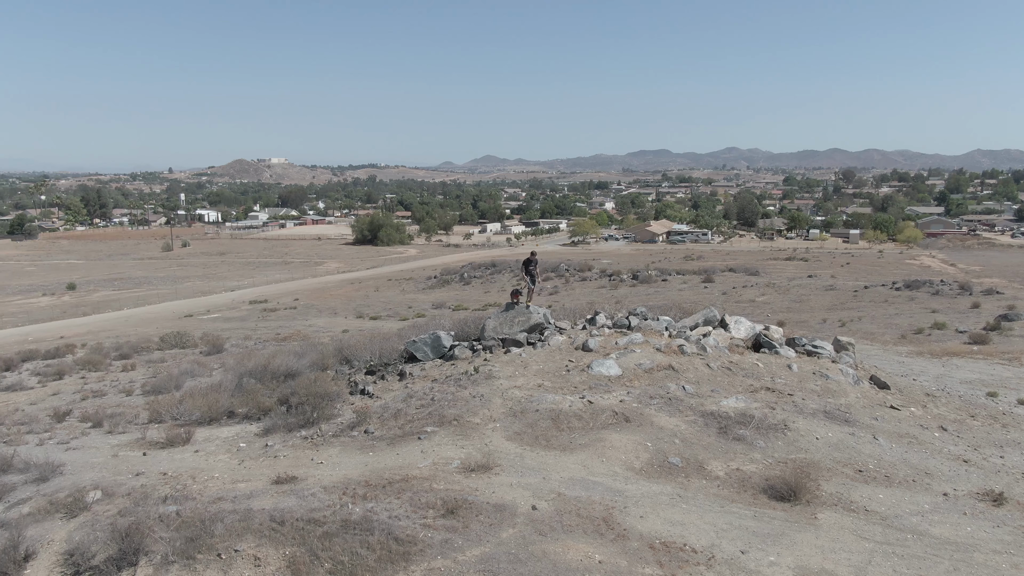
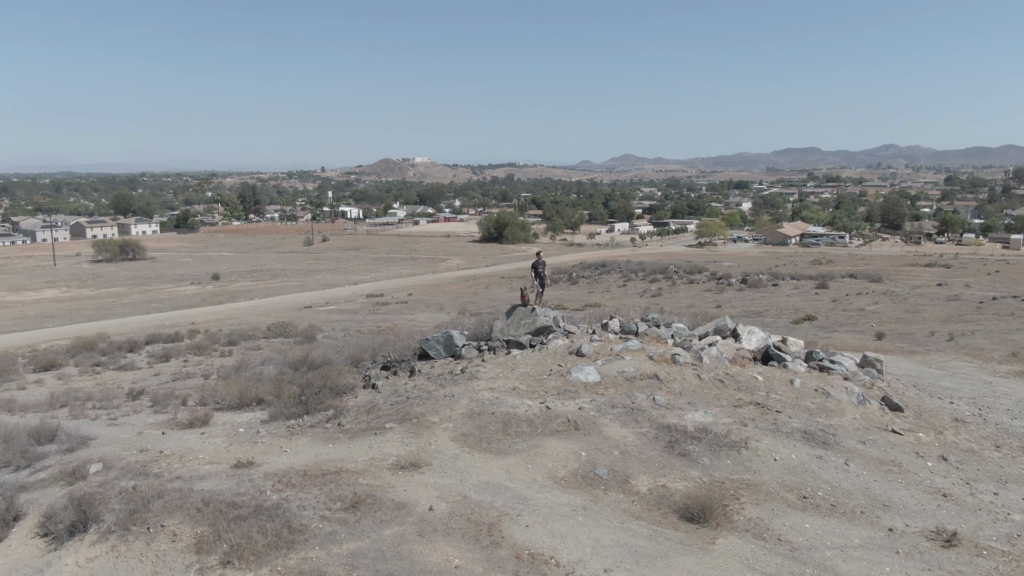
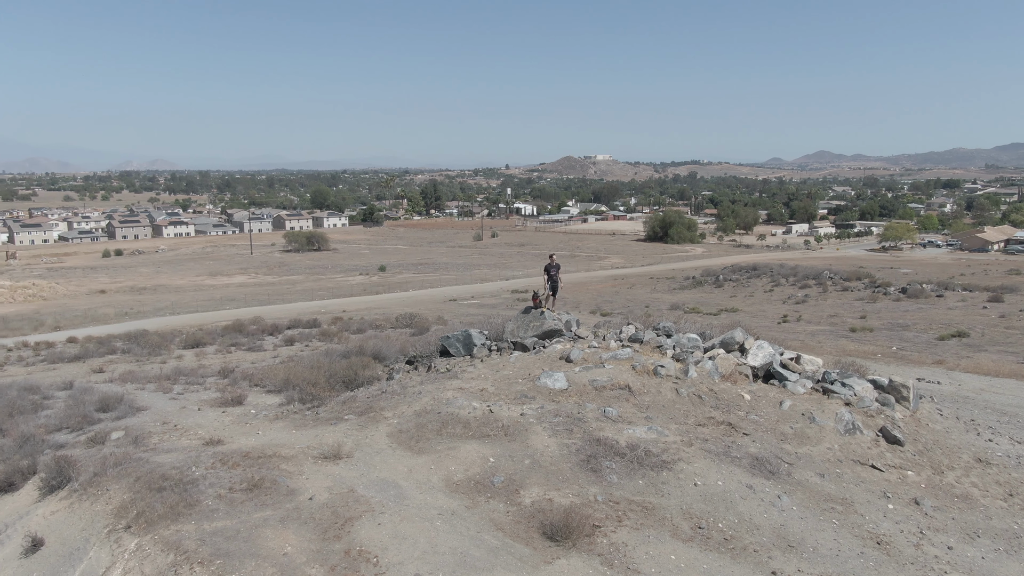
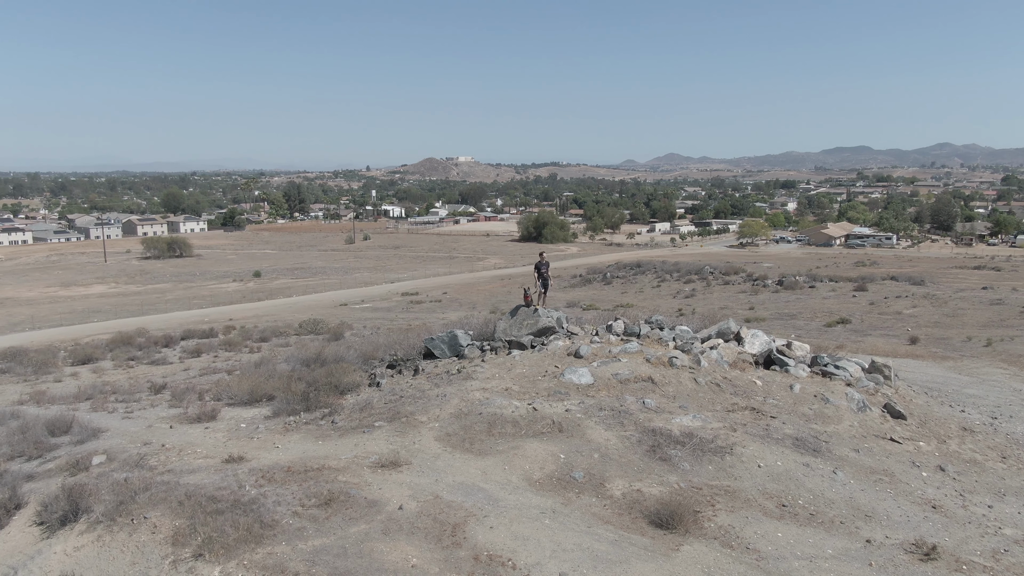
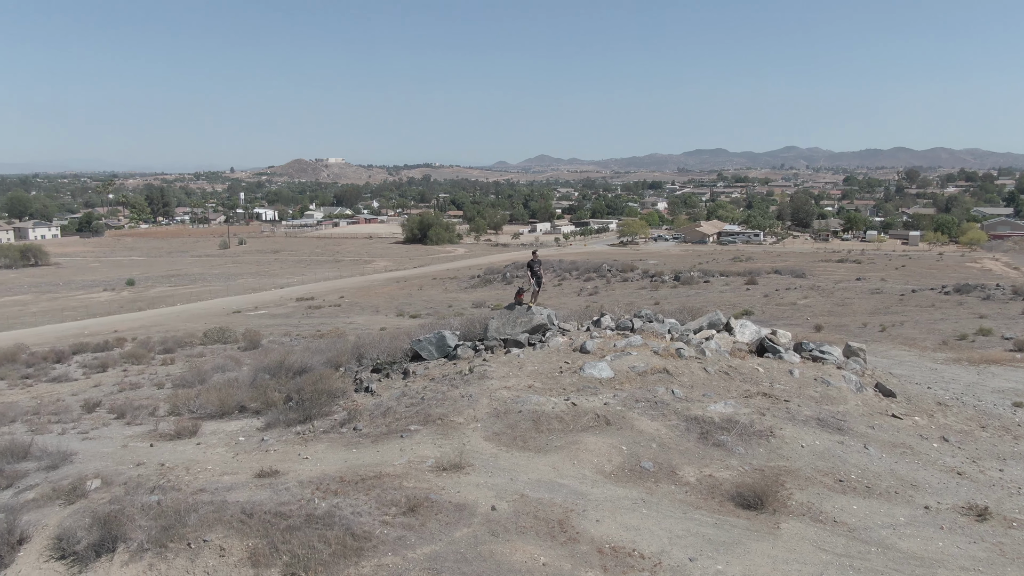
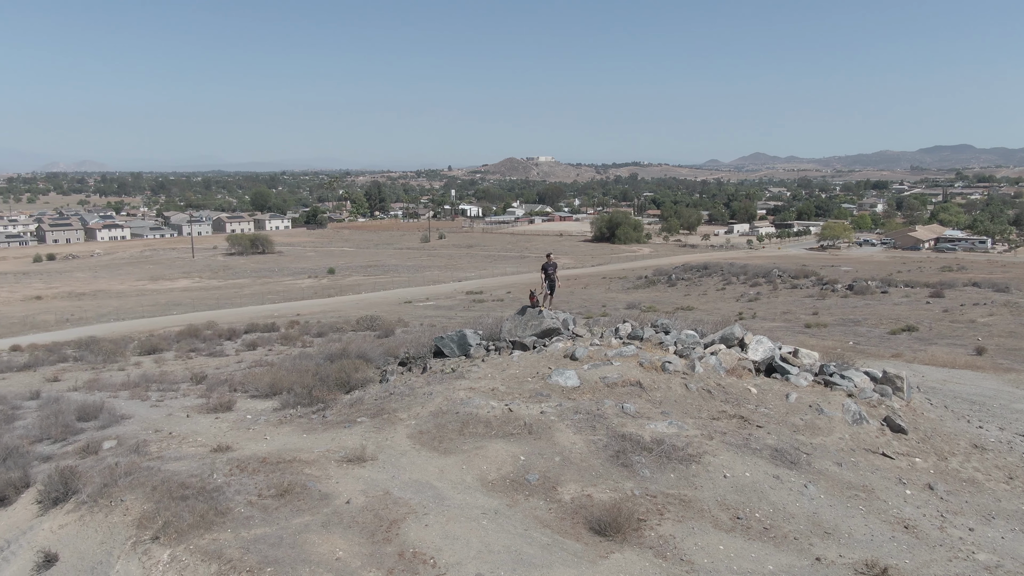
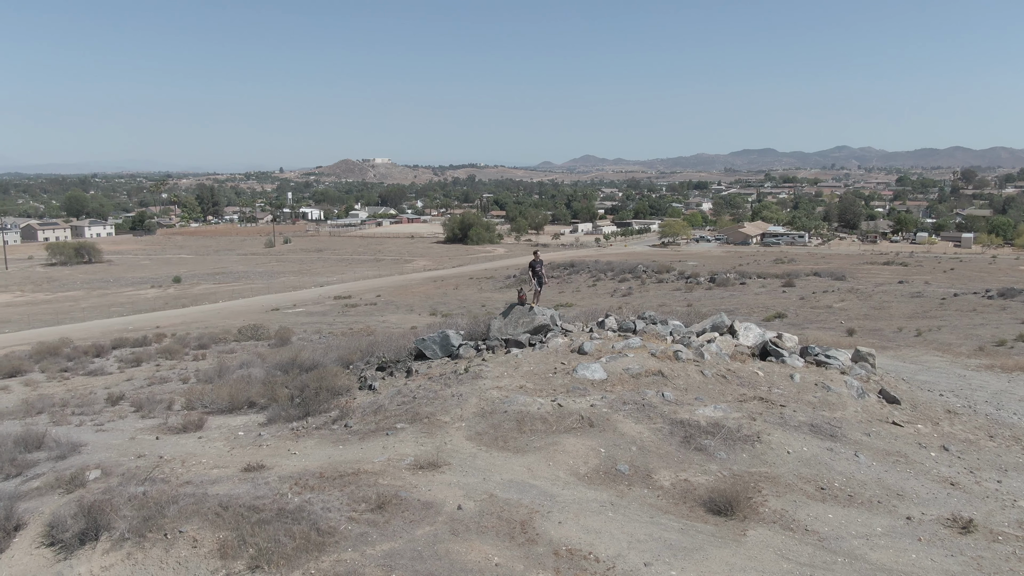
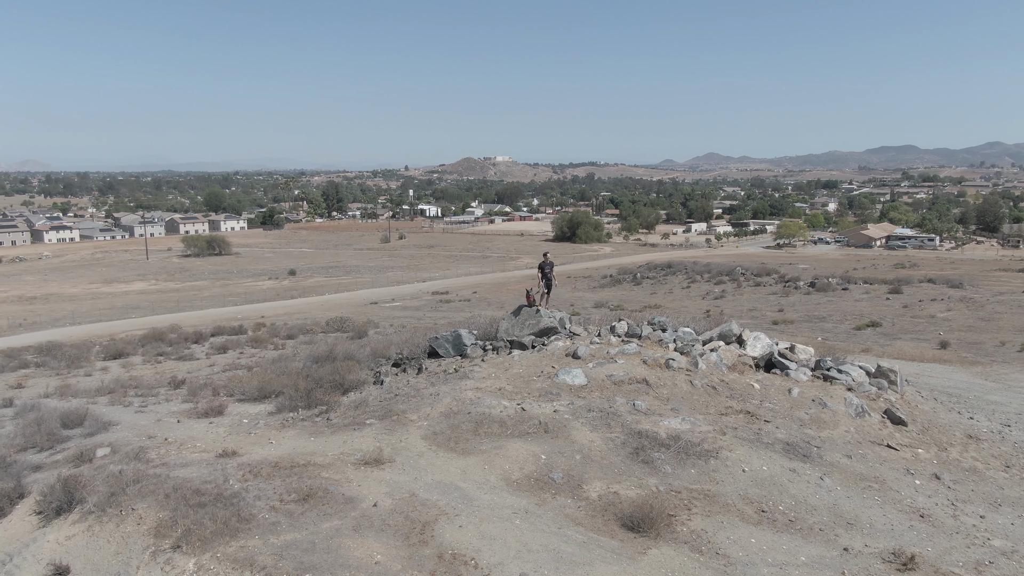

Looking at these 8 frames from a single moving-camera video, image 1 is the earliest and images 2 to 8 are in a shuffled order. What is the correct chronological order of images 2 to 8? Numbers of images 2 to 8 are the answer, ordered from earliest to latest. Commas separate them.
5, 7, 2, 4, 8, 6, 3
